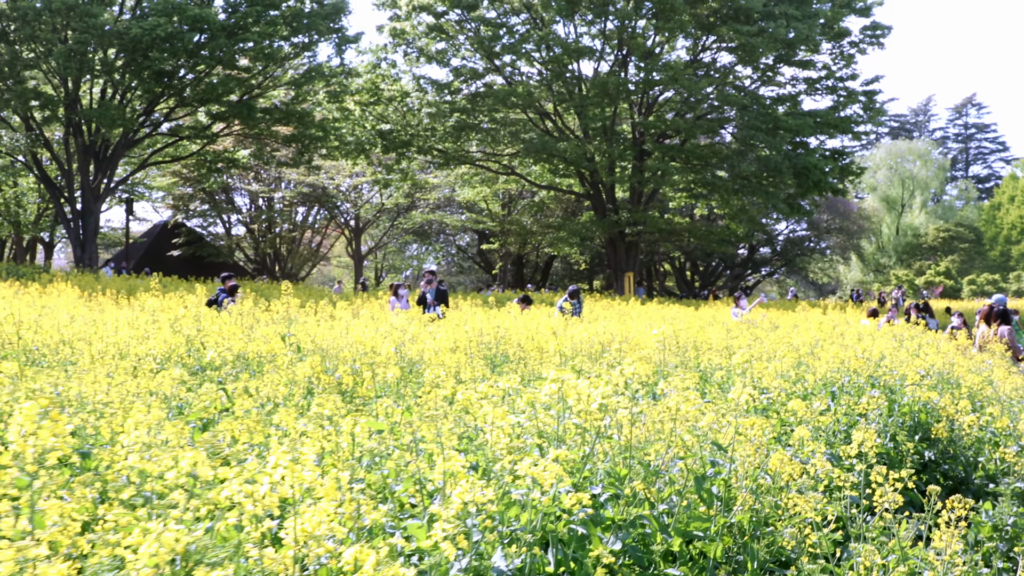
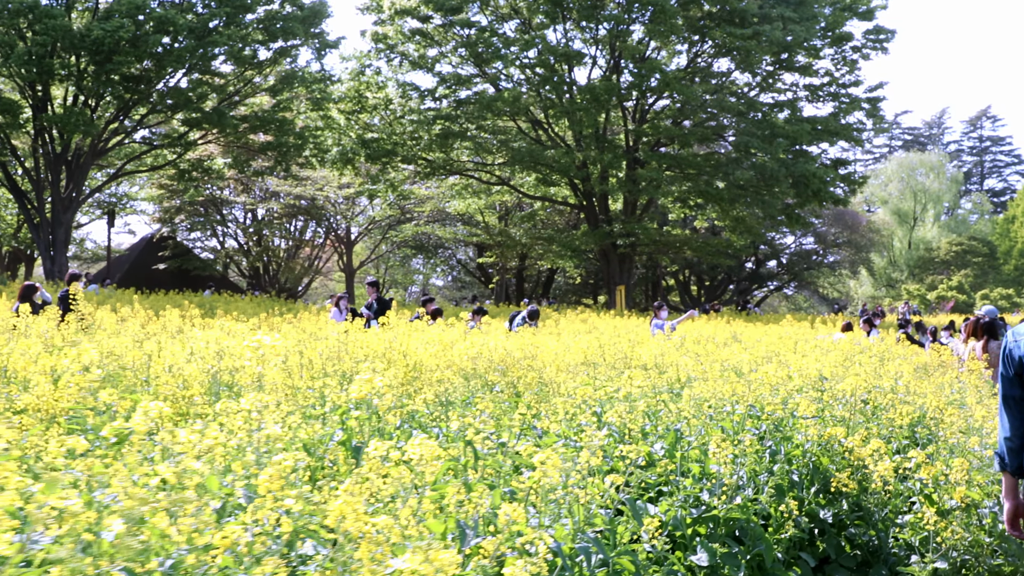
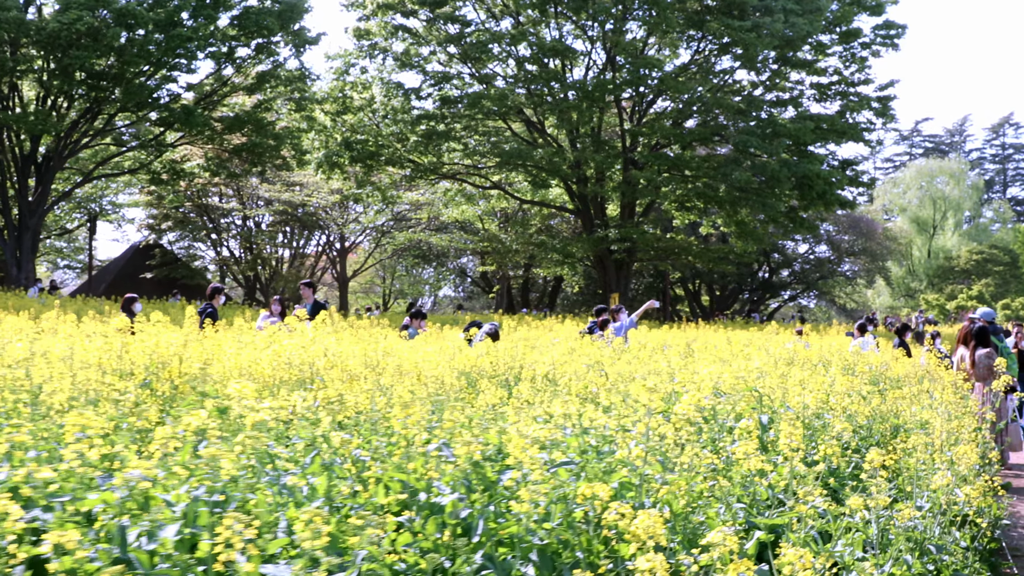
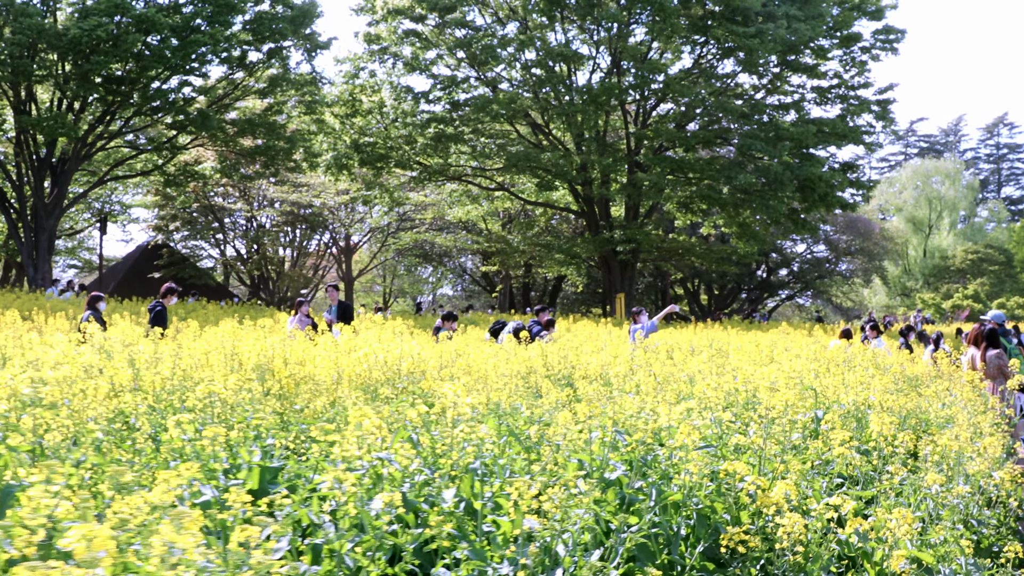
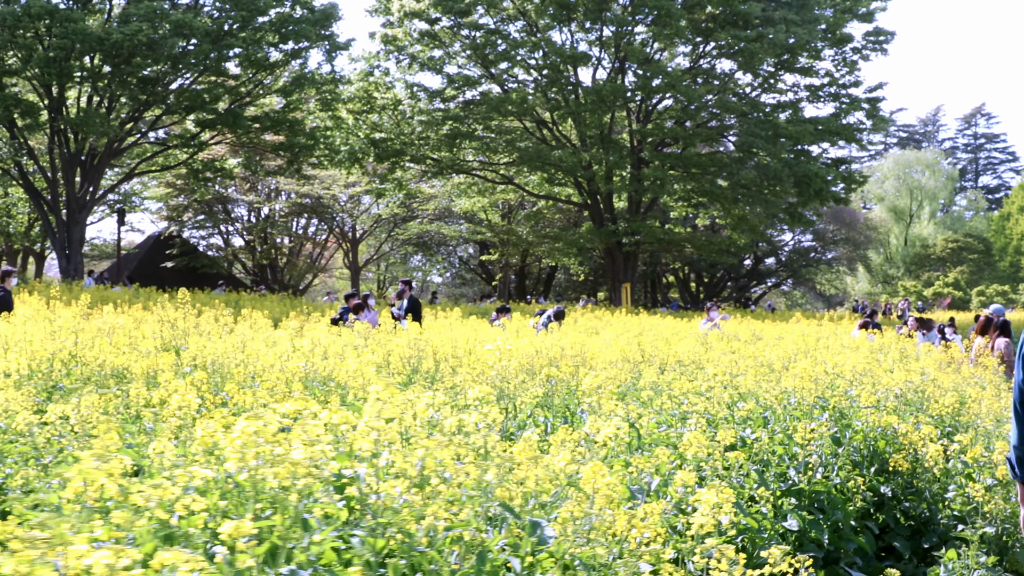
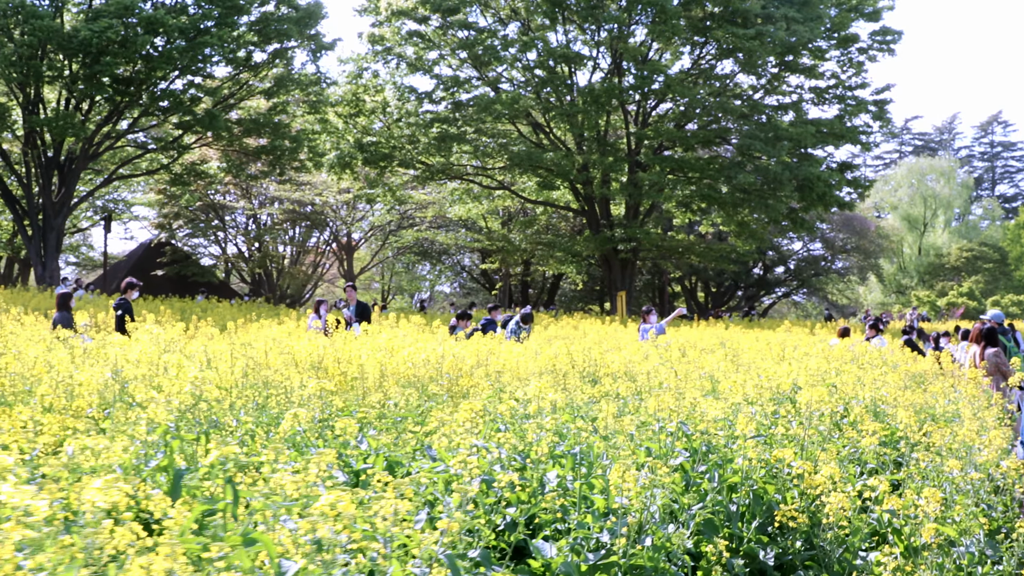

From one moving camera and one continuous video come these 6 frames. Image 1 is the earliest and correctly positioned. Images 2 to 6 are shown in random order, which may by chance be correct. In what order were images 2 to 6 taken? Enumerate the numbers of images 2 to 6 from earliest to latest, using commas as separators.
5, 2, 6, 4, 3
